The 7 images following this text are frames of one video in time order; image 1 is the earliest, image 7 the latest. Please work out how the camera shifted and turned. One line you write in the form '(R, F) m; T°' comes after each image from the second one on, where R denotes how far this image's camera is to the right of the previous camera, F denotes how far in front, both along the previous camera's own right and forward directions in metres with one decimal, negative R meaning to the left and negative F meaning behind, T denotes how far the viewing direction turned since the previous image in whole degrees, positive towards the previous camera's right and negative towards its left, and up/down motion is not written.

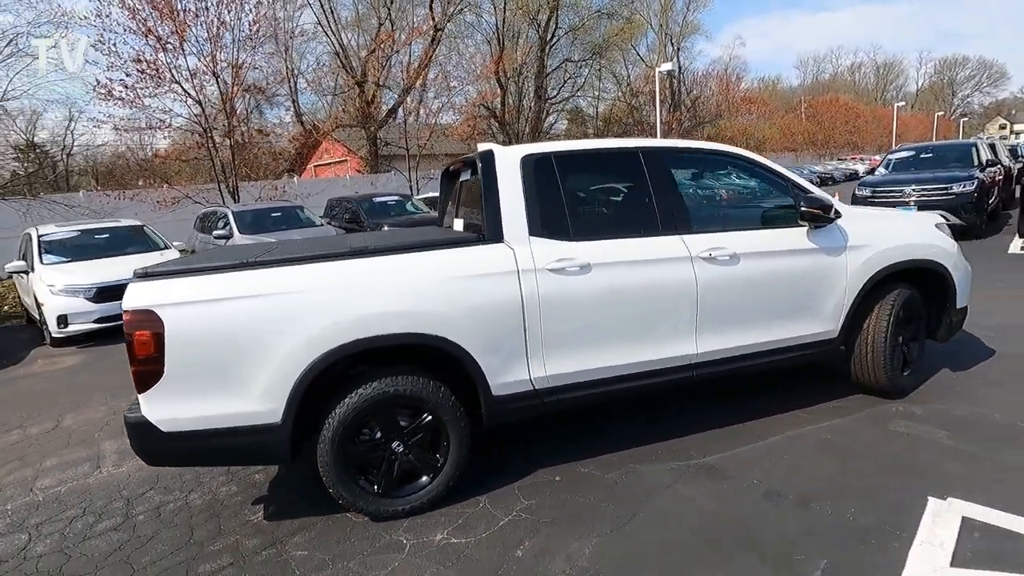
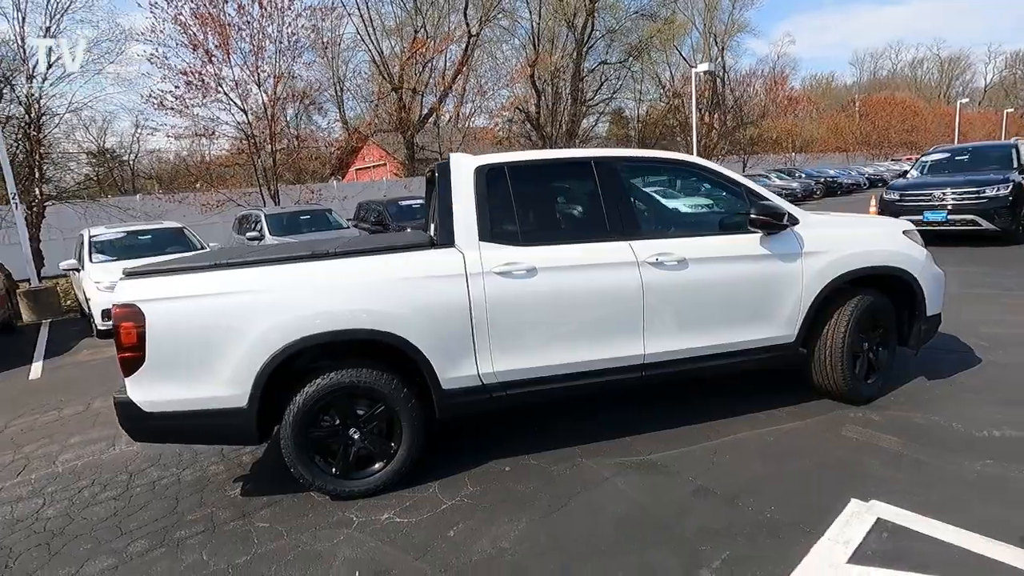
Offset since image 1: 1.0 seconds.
(+0.6, -0.2) m; -4°
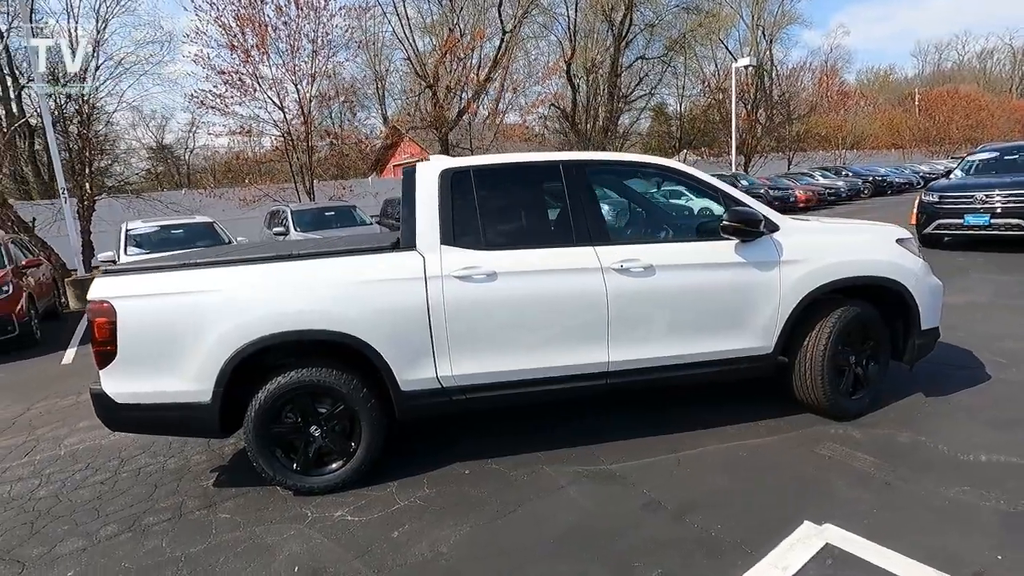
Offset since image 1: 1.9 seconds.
(+0.5, 0.0) m; -4°
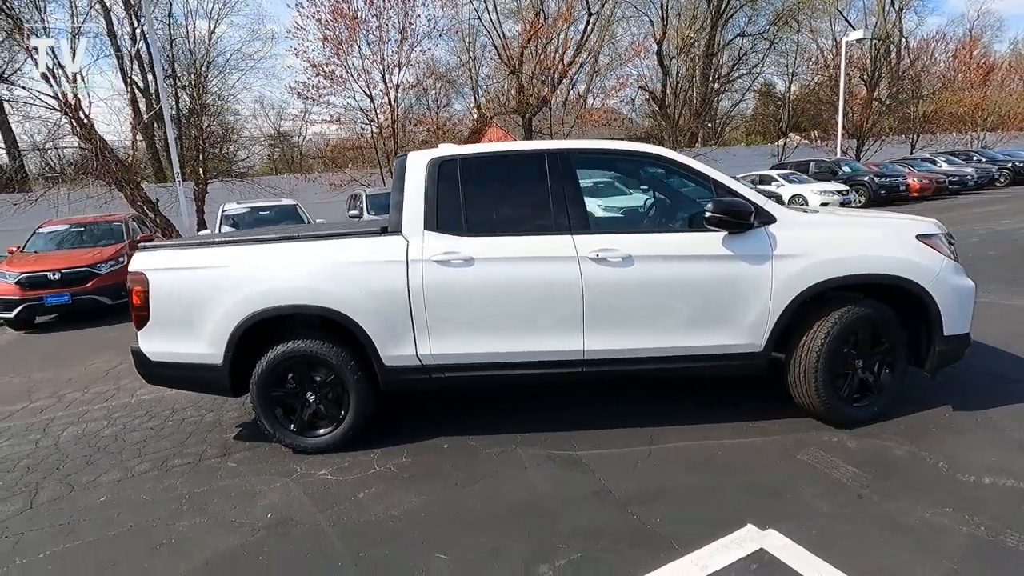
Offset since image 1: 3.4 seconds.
(+0.7, 0.0) m; -10°
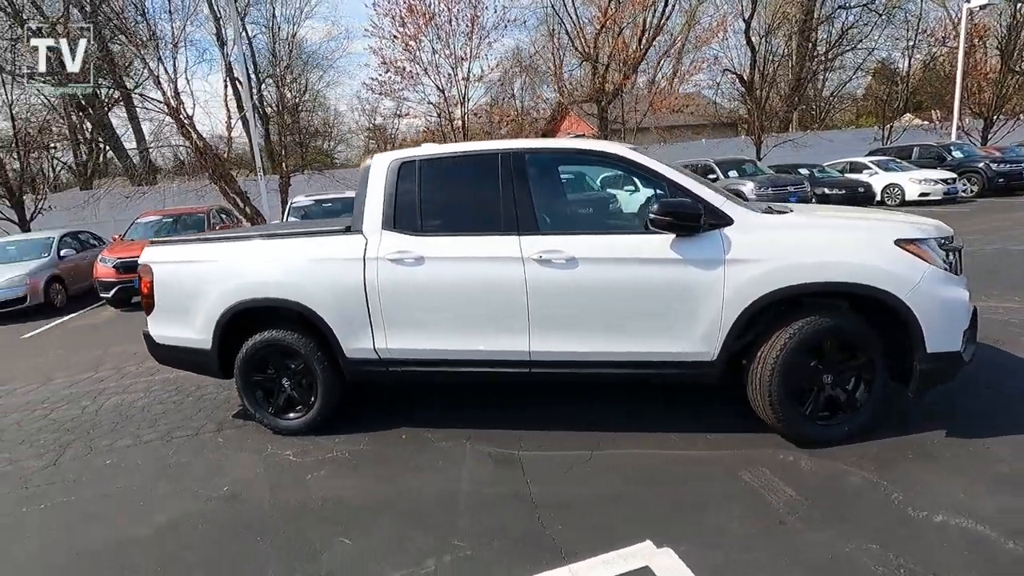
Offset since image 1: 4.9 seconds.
(+0.9, 0.0) m; -9°
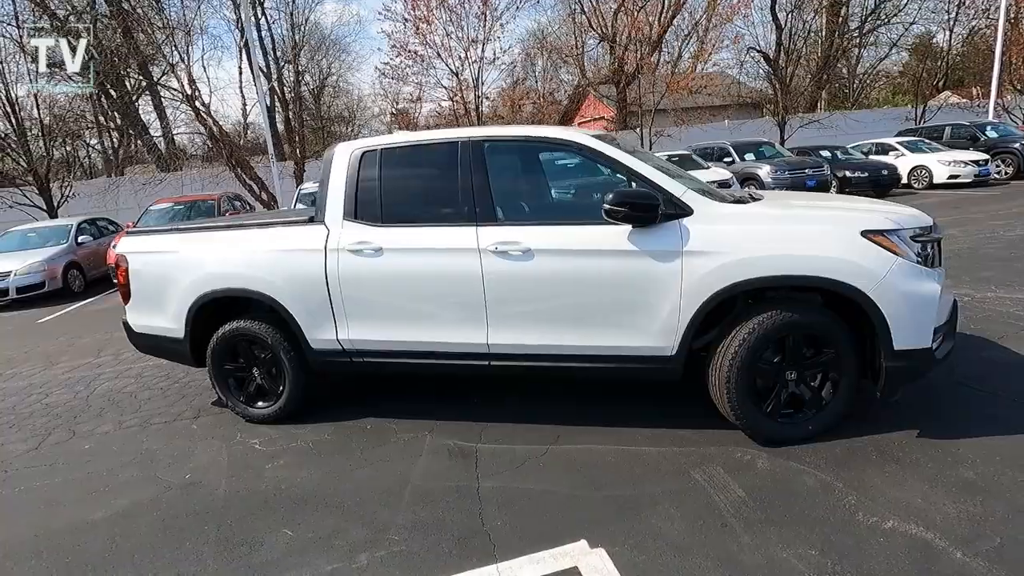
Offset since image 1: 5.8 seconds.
(+0.4, +0.1) m; -3°
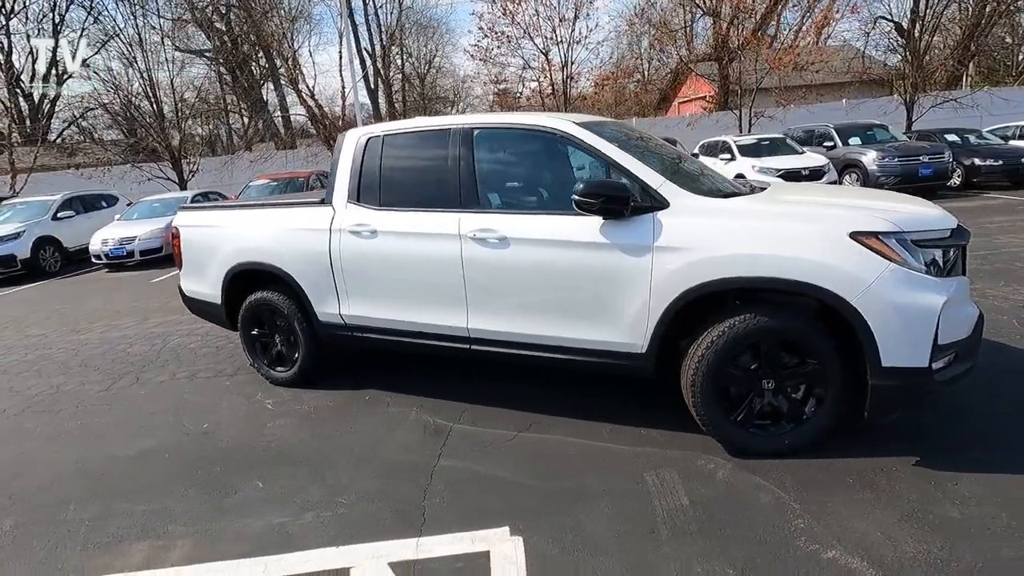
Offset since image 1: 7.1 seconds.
(+0.7, 0.0) m; -10°
